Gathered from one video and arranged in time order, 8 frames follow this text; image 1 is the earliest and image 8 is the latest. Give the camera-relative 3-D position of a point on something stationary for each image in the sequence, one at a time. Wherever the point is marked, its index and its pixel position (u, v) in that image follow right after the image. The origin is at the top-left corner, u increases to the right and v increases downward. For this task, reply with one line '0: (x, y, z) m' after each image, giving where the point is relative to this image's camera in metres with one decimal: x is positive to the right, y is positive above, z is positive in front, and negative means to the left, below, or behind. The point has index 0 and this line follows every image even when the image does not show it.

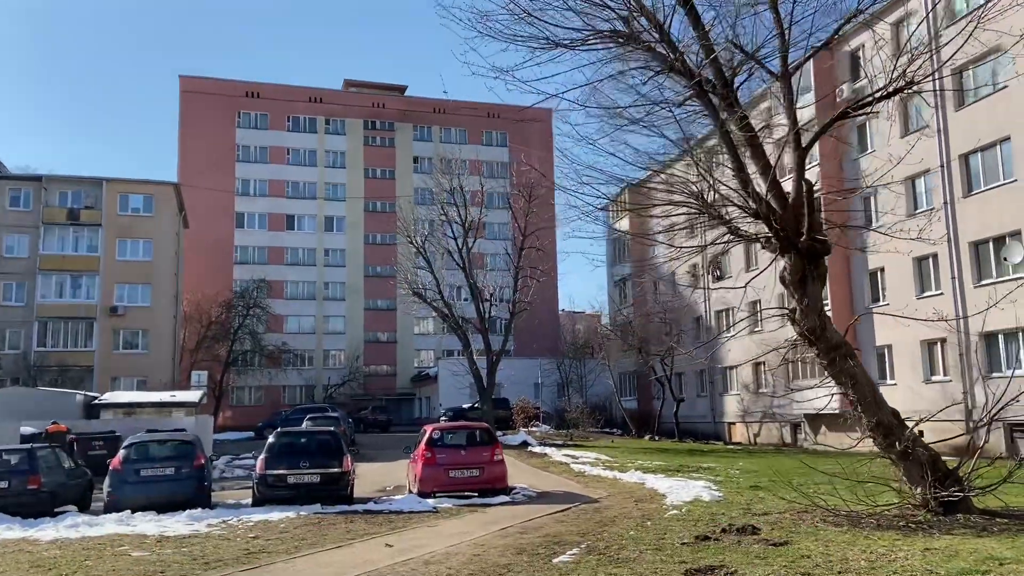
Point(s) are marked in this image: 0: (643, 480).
0: (+2.6, -3.7, +15.5) m
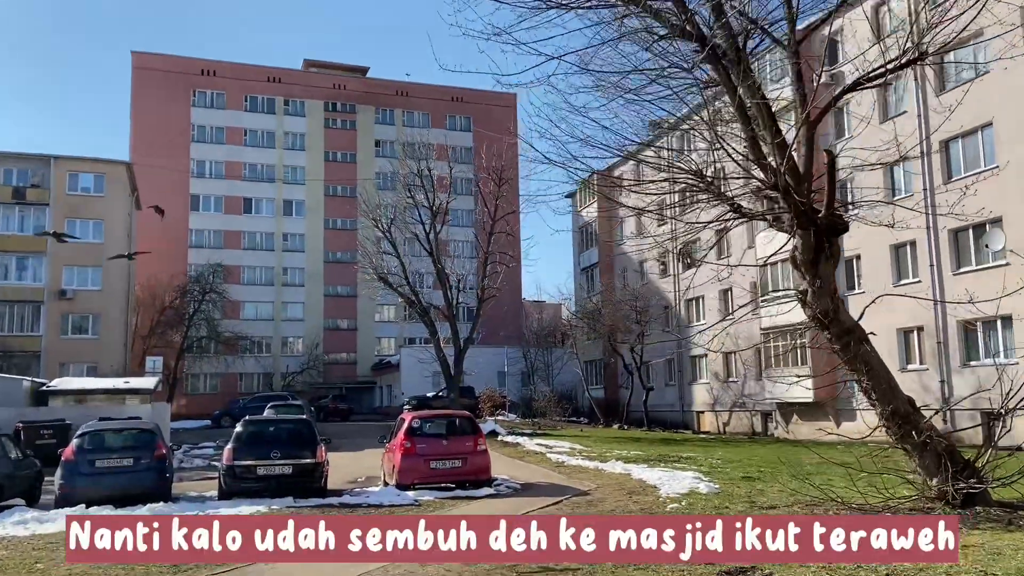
0: (+2.2, -3.4, +15.0) m
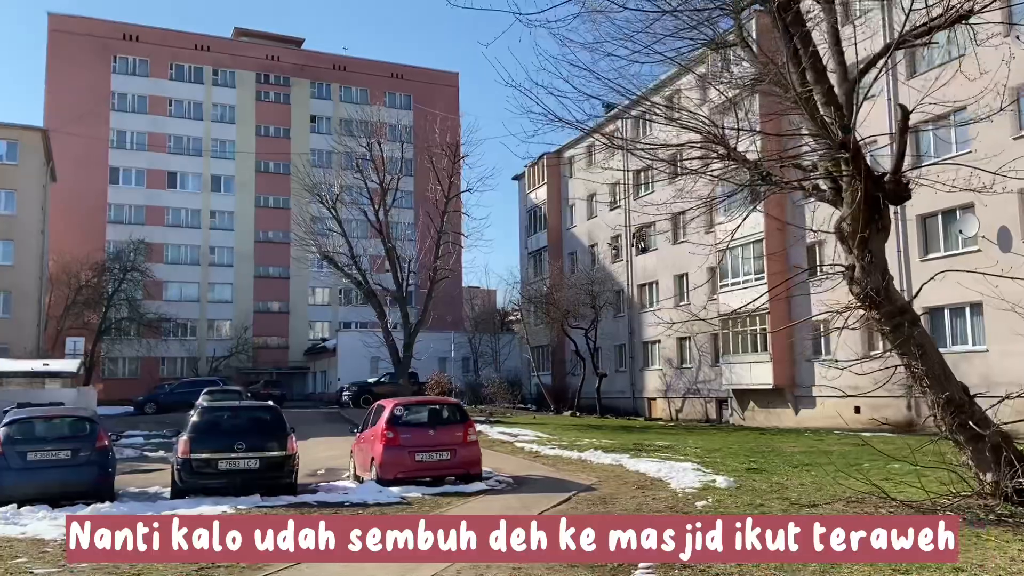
0: (+1.9, -3.0, +14.0) m
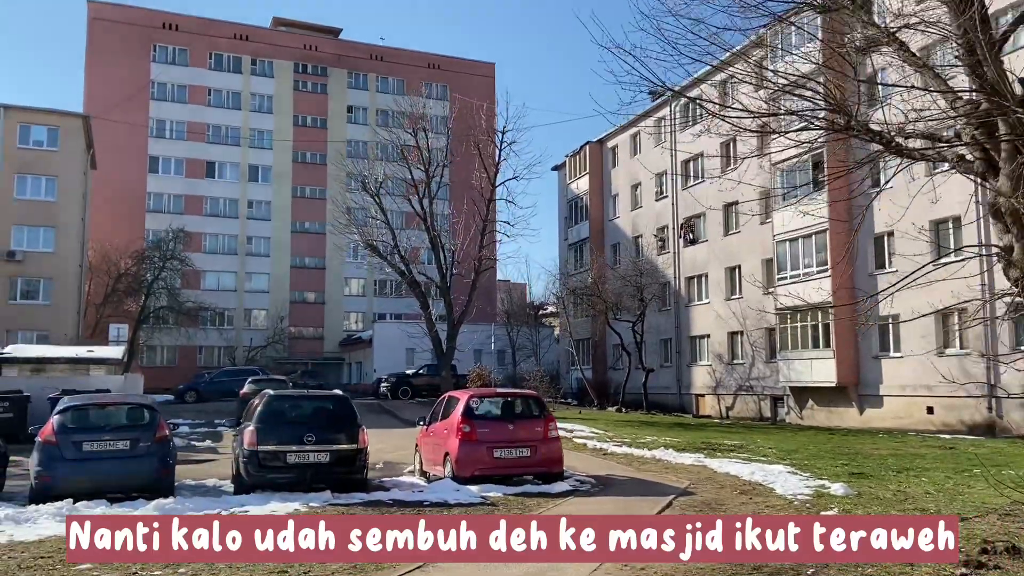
0: (+3.1, -2.8, +13.0) m
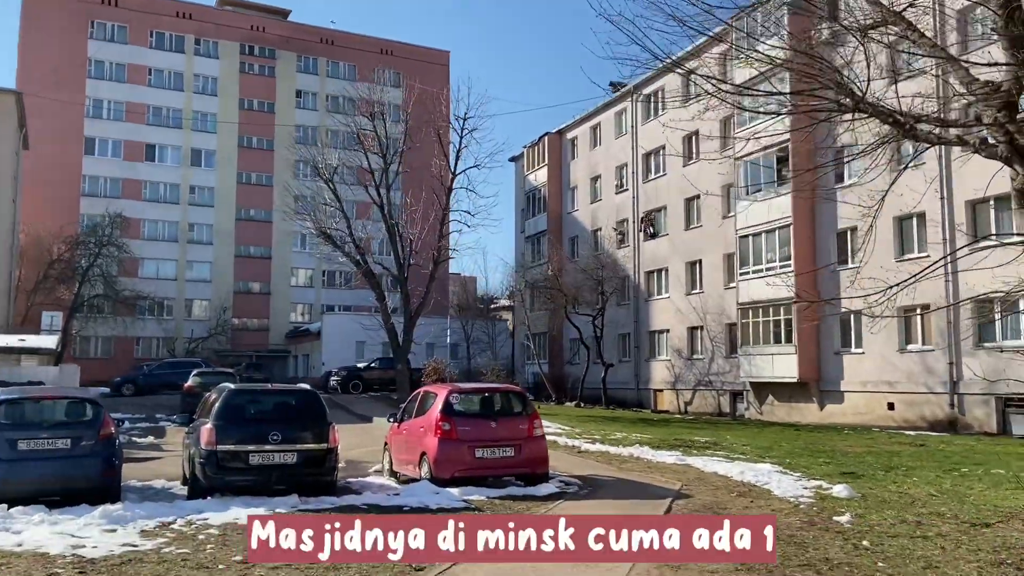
0: (+2.7, -2.7, +12.5) m
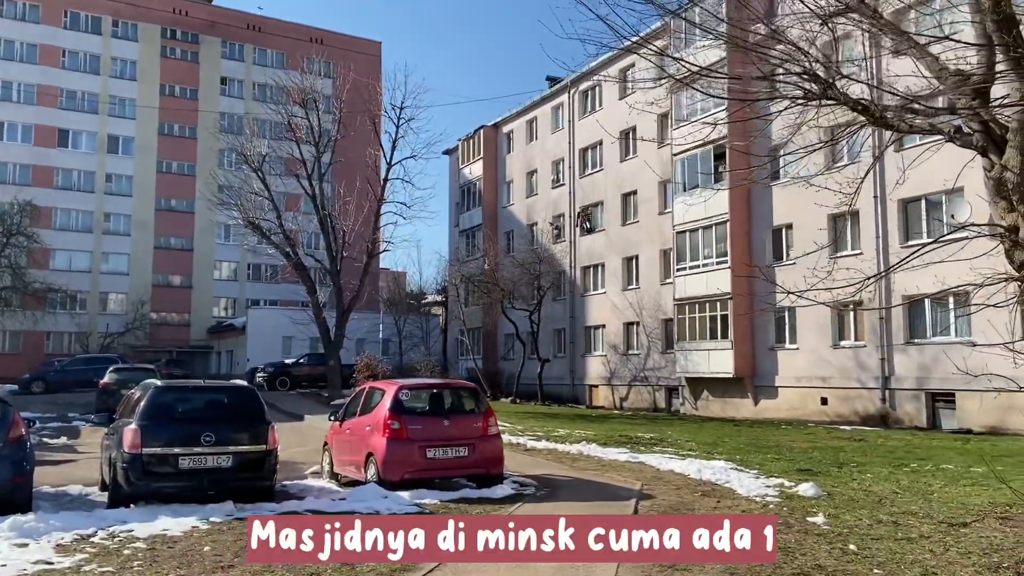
0: (+1.9, -2.6, +12.2) m
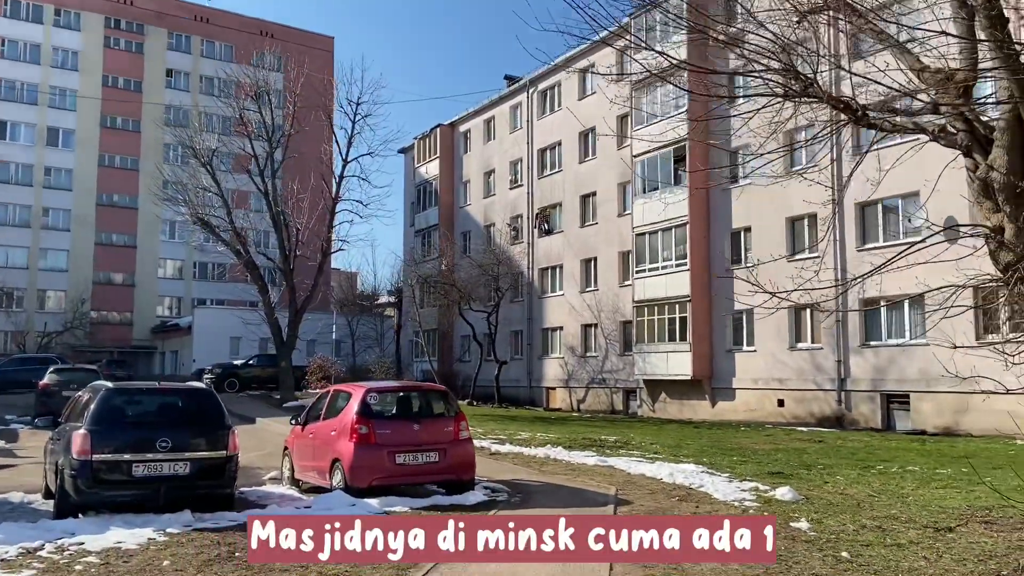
0: (+1.4, -2.6, +12.0) m
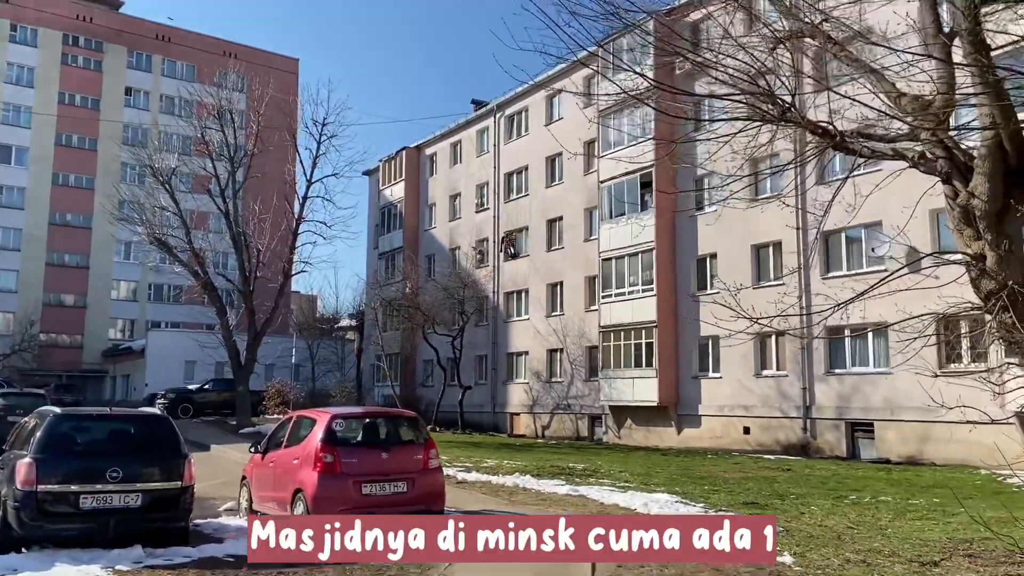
0: (+1.0, -2.9, +11.7) m
